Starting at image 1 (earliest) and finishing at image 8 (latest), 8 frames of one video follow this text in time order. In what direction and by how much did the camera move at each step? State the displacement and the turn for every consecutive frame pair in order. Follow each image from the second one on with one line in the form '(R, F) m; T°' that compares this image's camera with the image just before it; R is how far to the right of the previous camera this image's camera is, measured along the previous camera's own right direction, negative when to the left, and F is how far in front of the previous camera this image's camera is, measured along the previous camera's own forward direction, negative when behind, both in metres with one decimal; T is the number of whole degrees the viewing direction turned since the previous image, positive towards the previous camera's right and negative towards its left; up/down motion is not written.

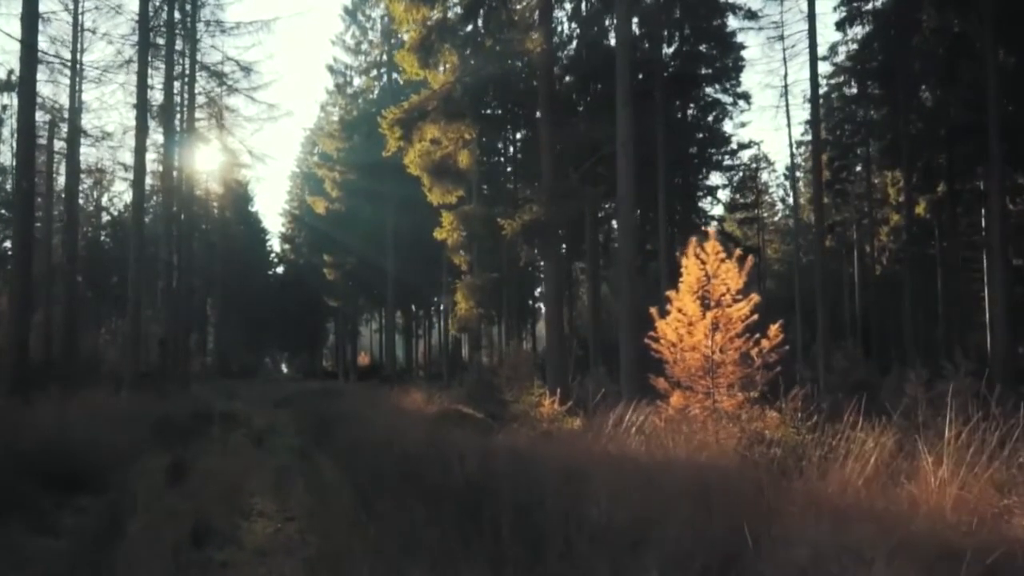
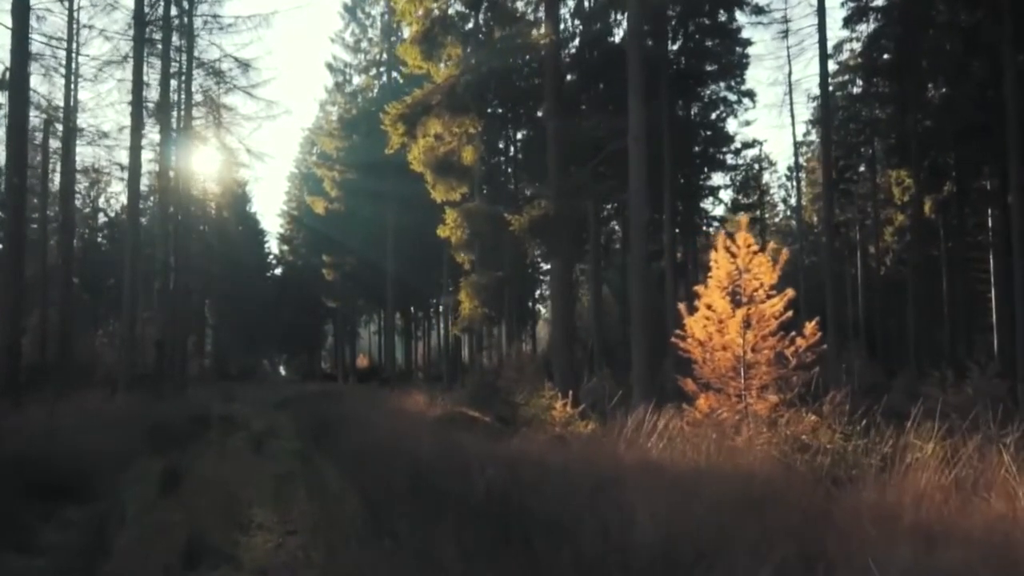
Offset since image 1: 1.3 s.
(-0.1, +0.6) m; 0°
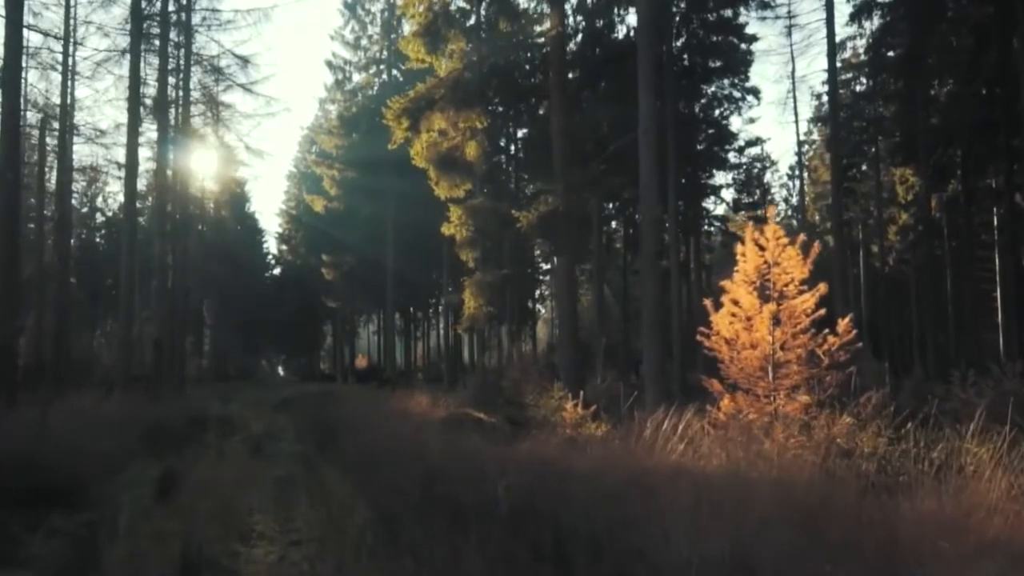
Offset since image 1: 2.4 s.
(-0.1, +0.4) m; 0°
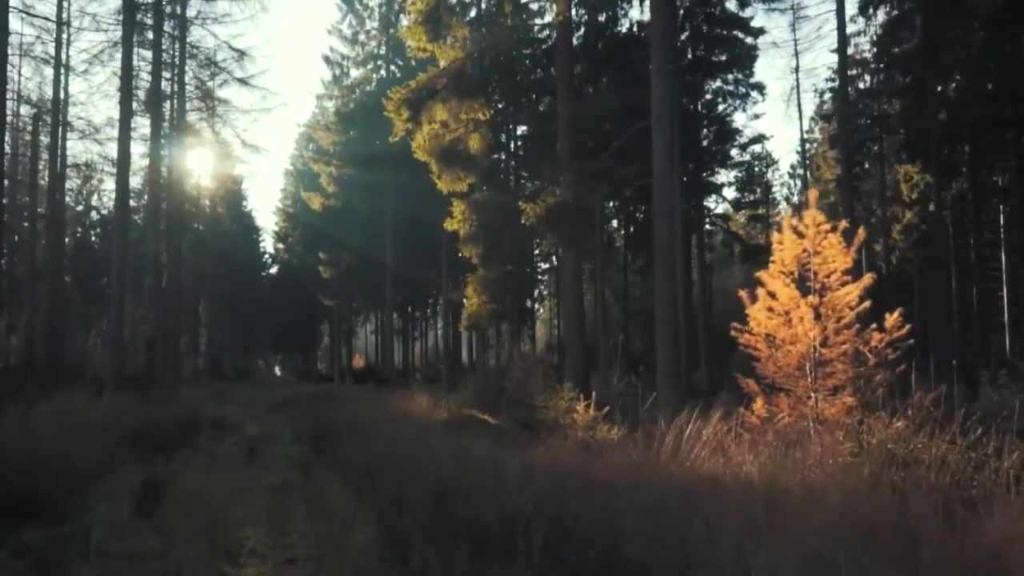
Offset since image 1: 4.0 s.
(-0.1, +0.6) m; 0°
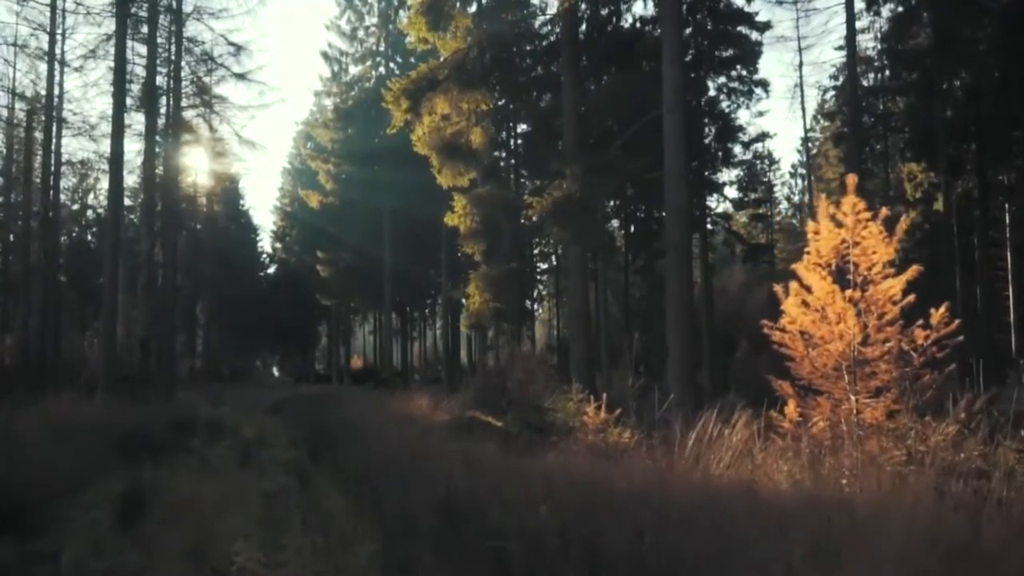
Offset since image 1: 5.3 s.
(-0.1, +0.5) m; 0°
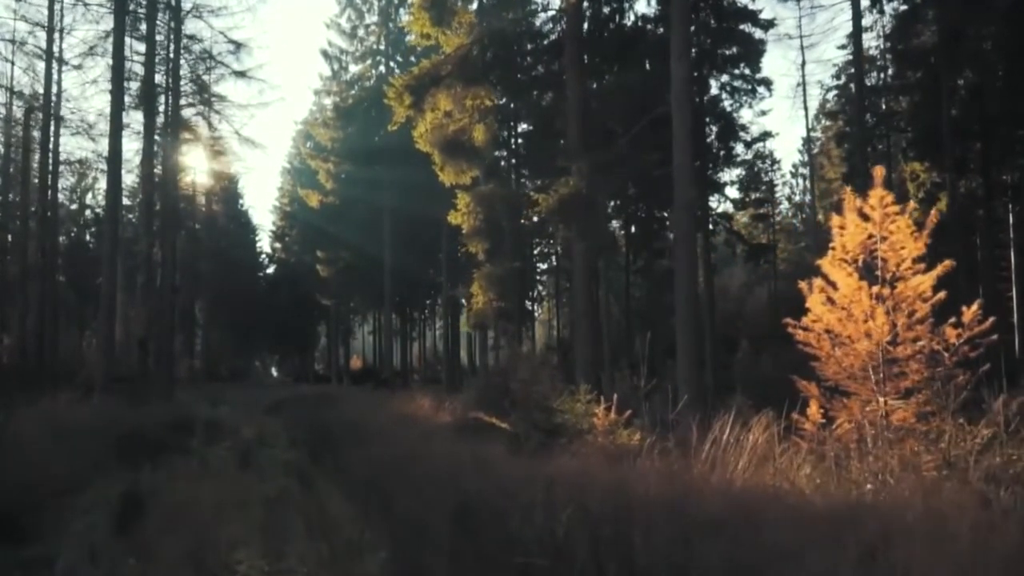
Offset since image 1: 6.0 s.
(-0.1, +0.3) m; 0°
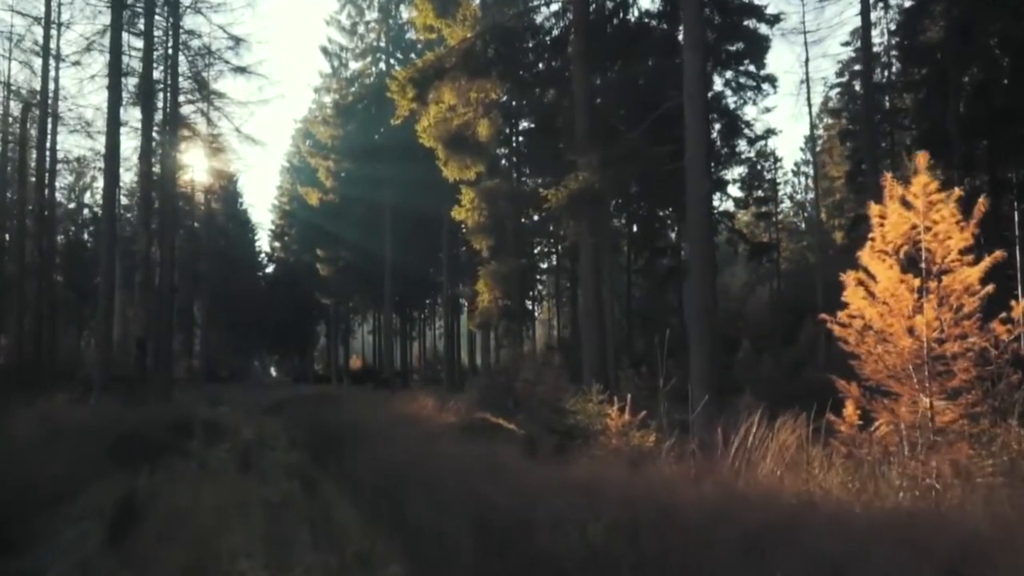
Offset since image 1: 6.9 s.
(-0.1, +0.4) m; 0°
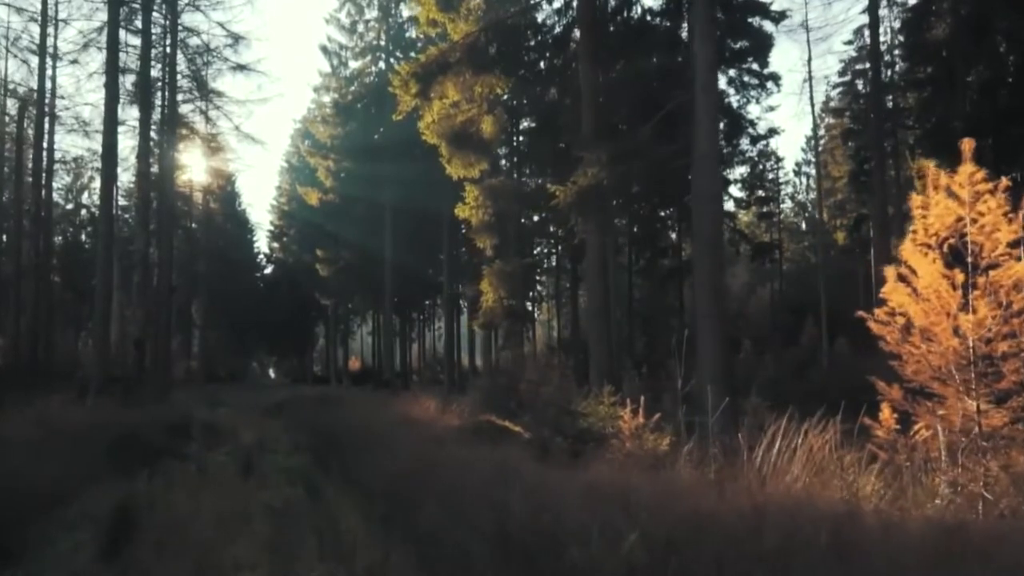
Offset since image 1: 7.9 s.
(-0.1, +0.3) m; 0°
